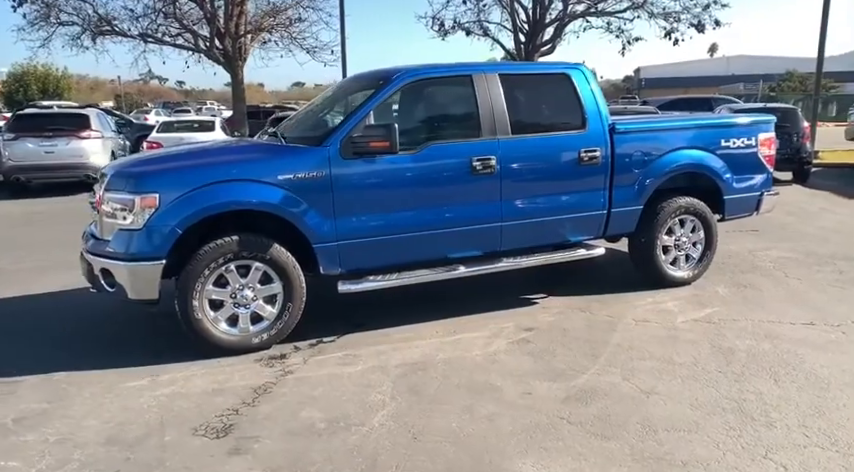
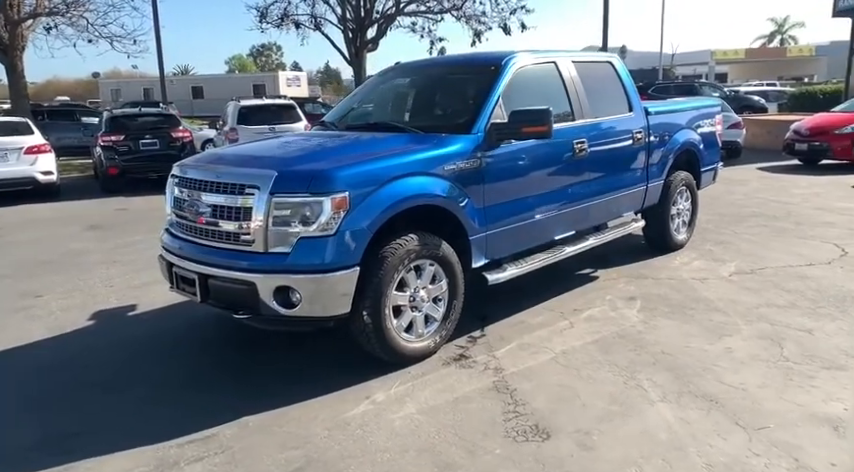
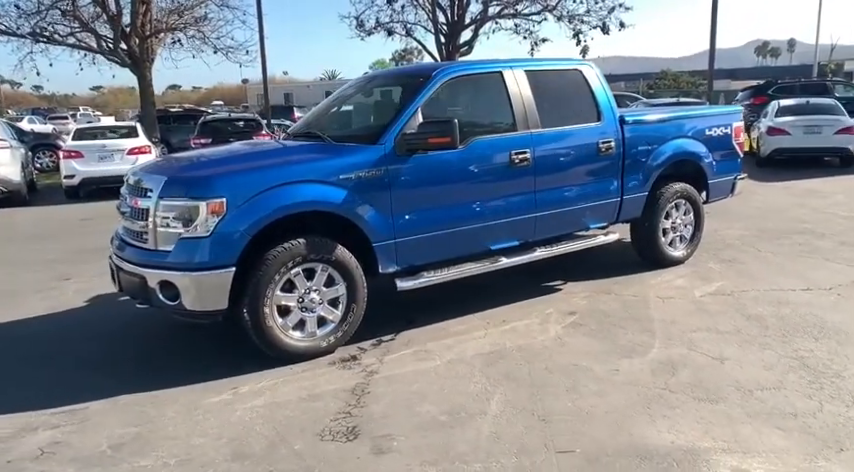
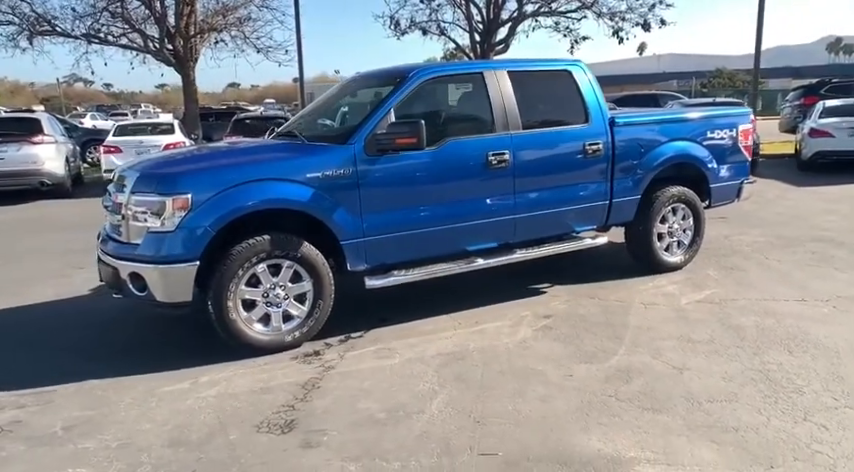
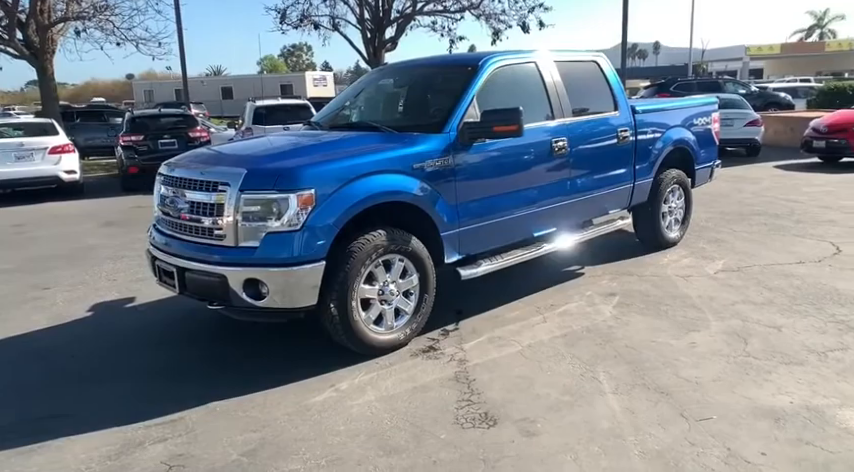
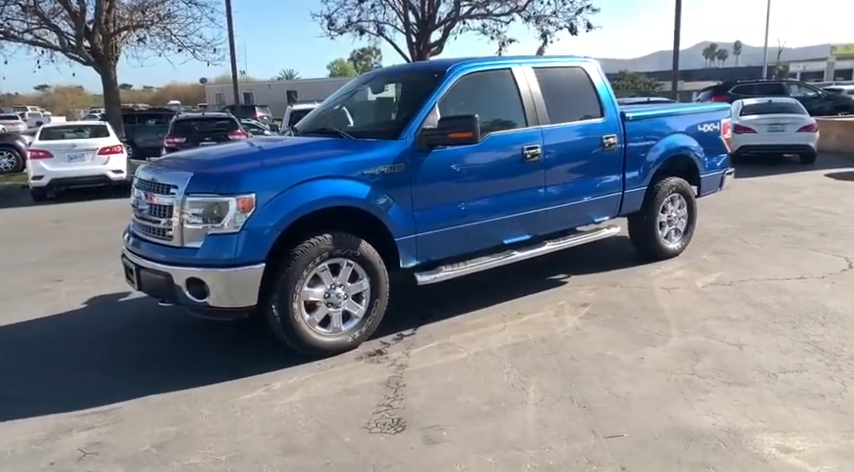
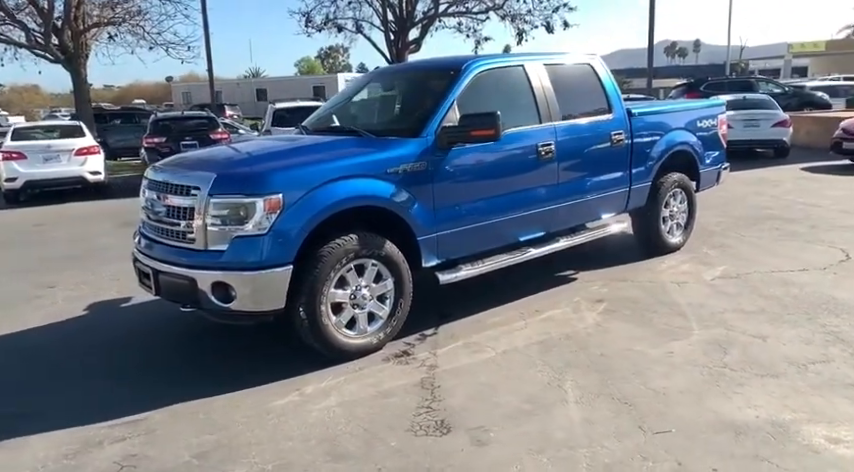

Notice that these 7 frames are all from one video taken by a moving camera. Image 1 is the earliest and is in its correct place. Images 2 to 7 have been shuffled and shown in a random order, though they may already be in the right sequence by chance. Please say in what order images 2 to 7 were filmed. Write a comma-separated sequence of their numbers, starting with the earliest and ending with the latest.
4, 3, 6, 7, 5, 2
